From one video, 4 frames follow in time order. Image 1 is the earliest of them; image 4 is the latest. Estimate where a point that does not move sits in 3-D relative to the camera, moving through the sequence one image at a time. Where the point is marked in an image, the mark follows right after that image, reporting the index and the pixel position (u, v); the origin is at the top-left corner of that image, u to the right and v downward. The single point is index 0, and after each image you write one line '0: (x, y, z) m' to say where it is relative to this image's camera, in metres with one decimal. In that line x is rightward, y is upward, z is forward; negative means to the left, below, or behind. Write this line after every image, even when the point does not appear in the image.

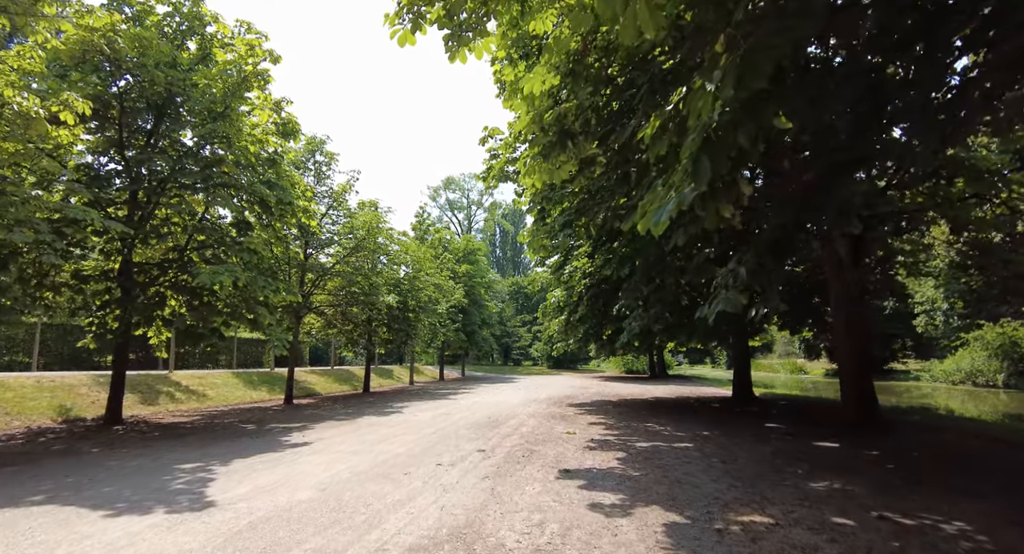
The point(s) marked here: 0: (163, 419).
0: (-9.4, -3.8, +14.6) m
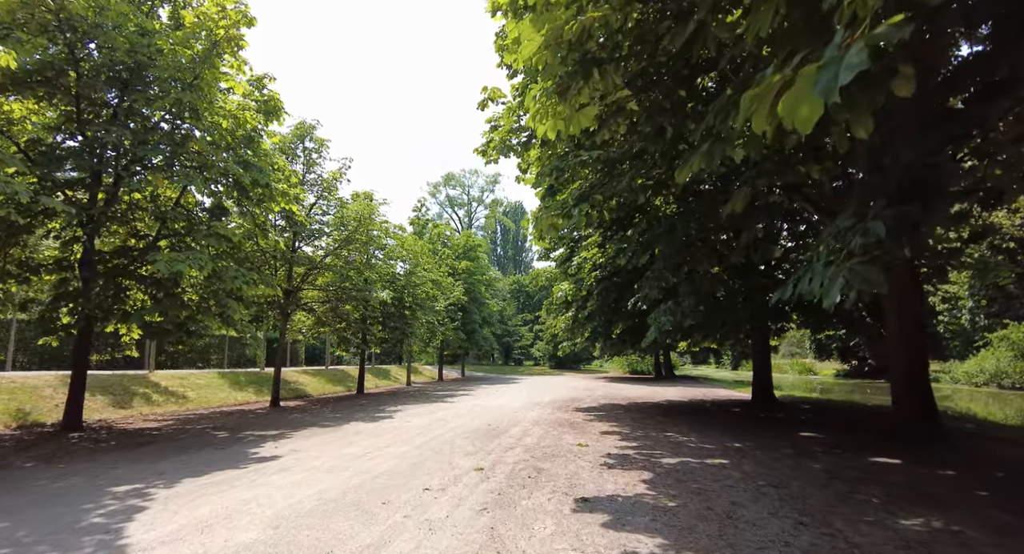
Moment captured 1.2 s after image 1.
0: (-9.4, -3.6, +13.3) m
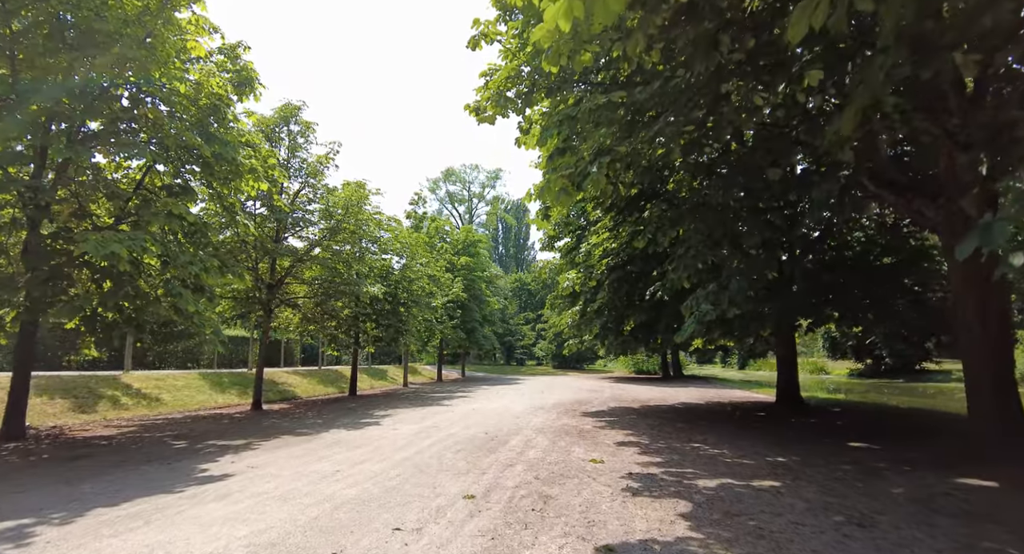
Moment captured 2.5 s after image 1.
0: (-9.3, -3.4, +11.9) m
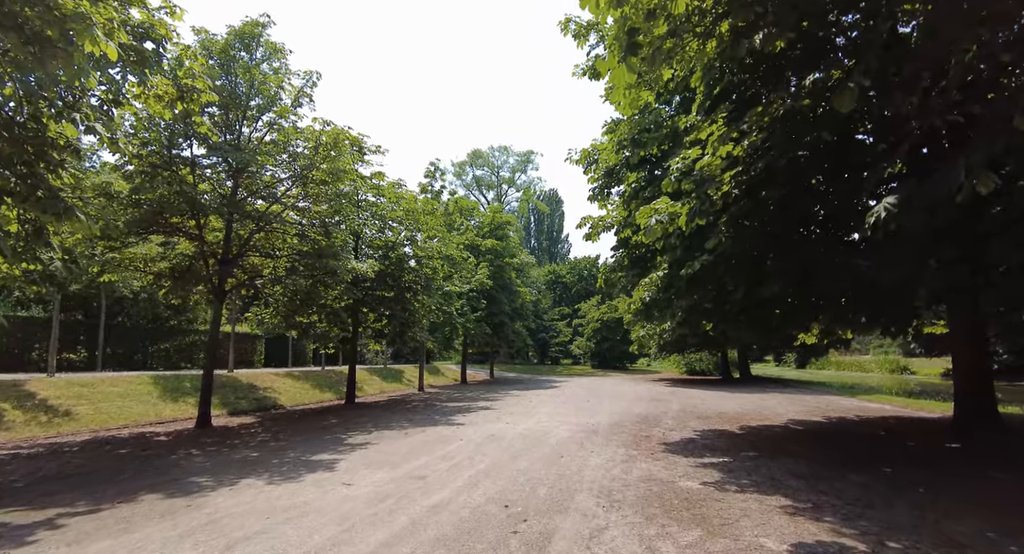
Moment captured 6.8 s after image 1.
0: (-8.8, -2.7, +7.5) m
